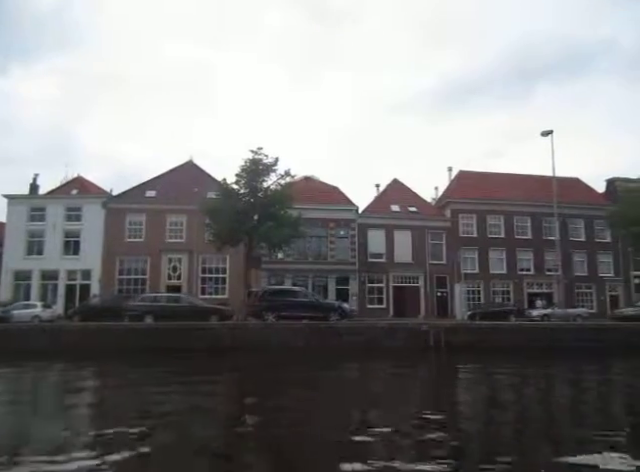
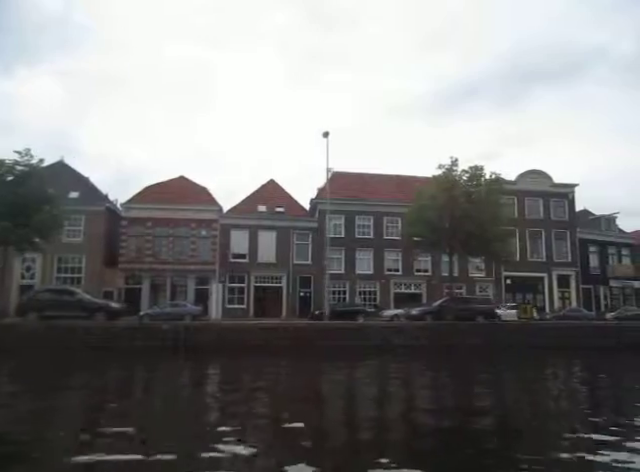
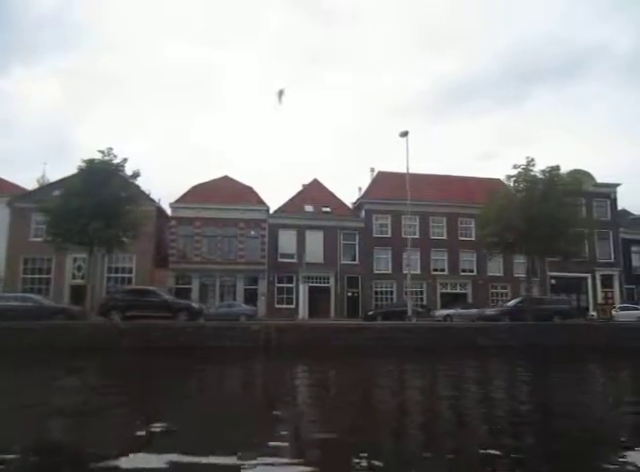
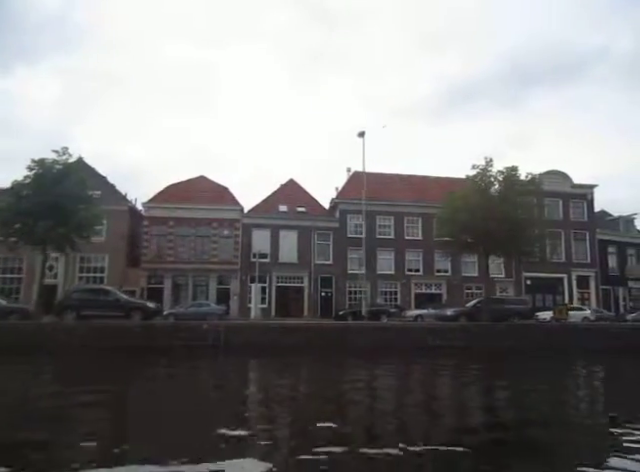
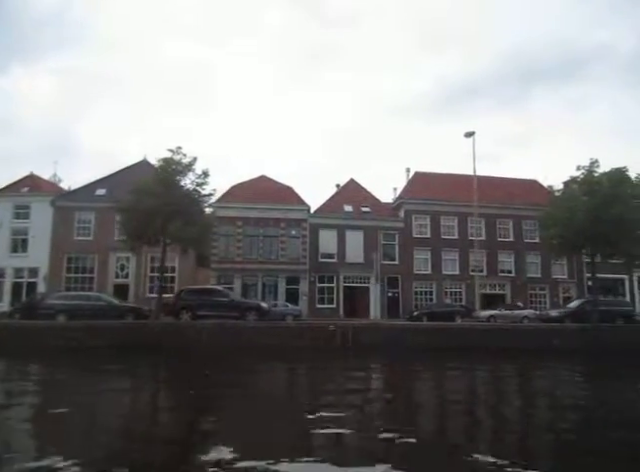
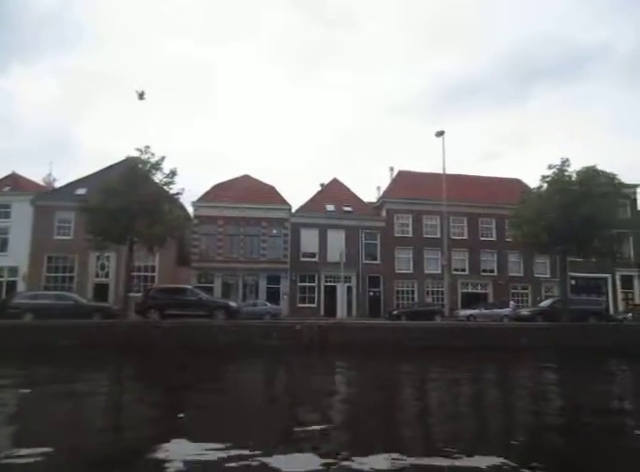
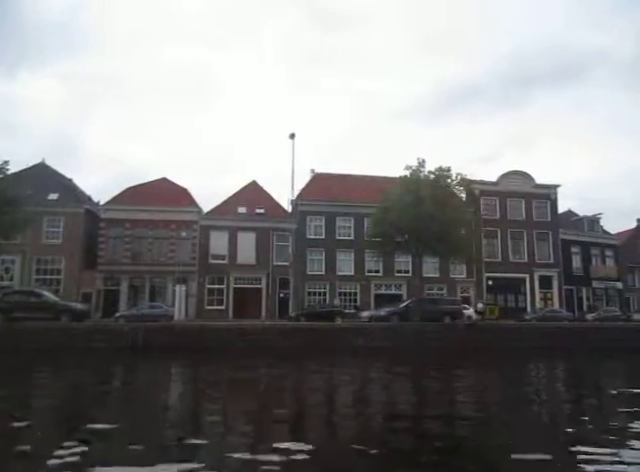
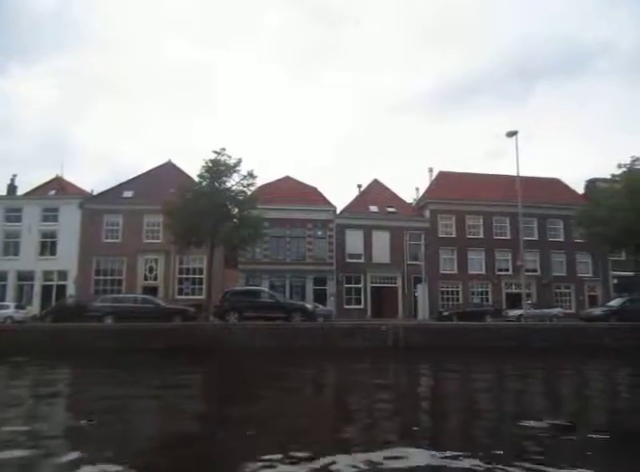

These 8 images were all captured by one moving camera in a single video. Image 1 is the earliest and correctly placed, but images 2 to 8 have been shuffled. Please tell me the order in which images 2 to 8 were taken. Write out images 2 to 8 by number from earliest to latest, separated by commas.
8, 5, 6, 3, 4, 2, 7
